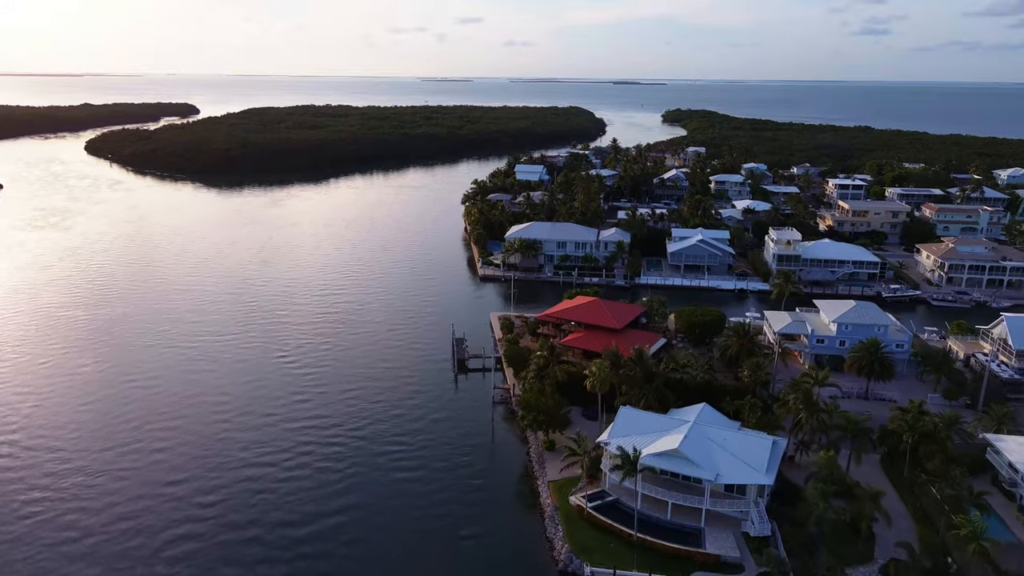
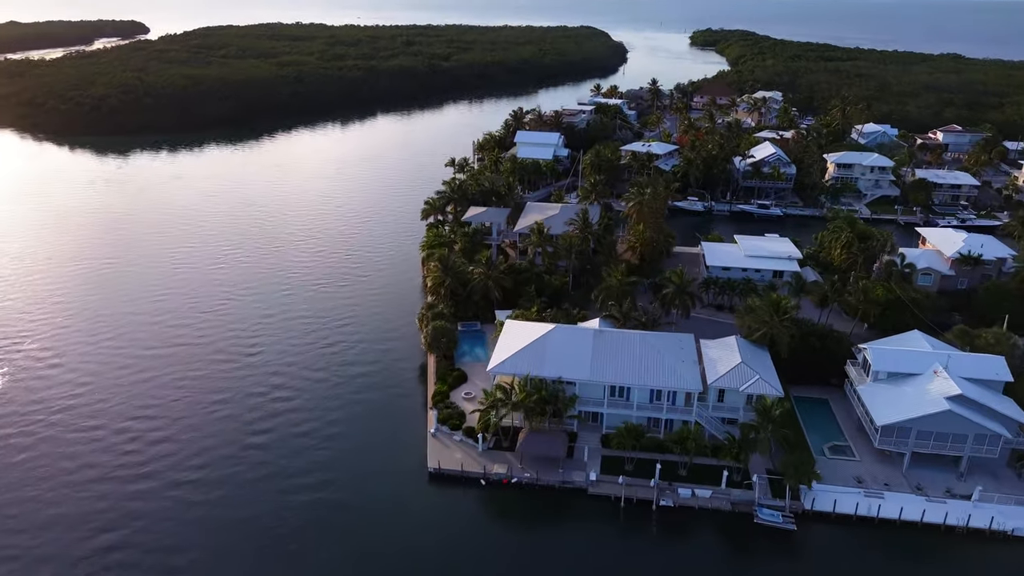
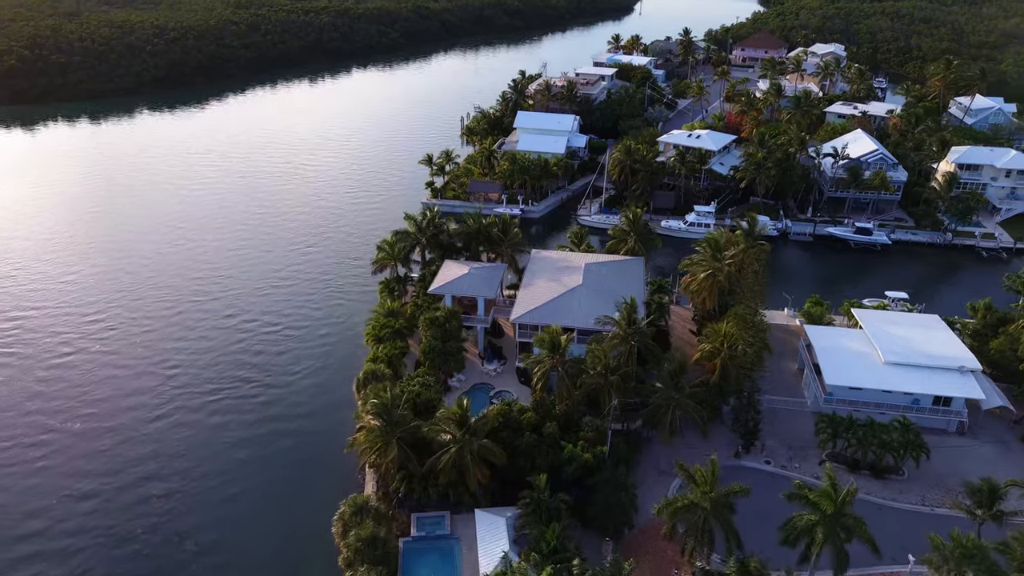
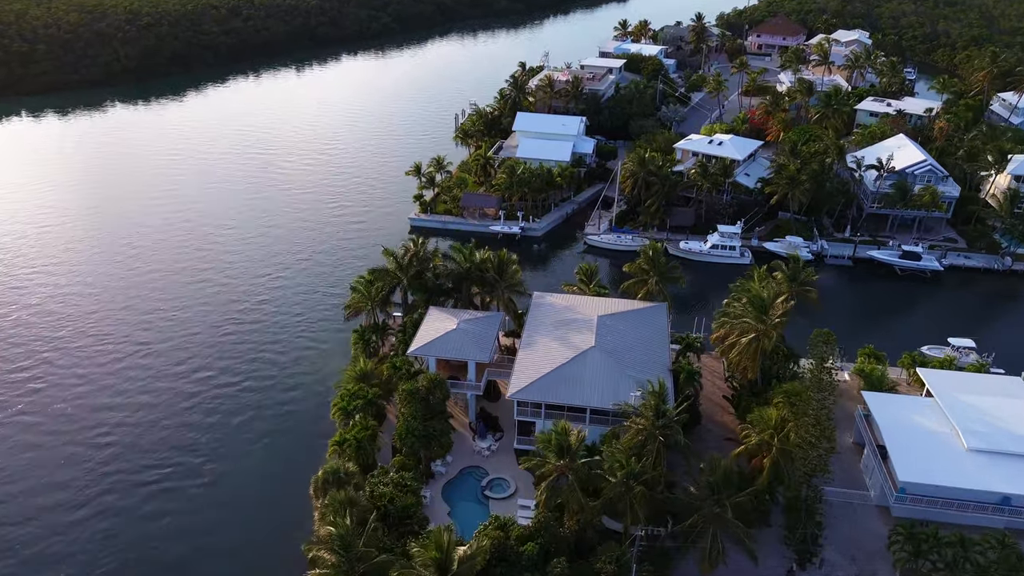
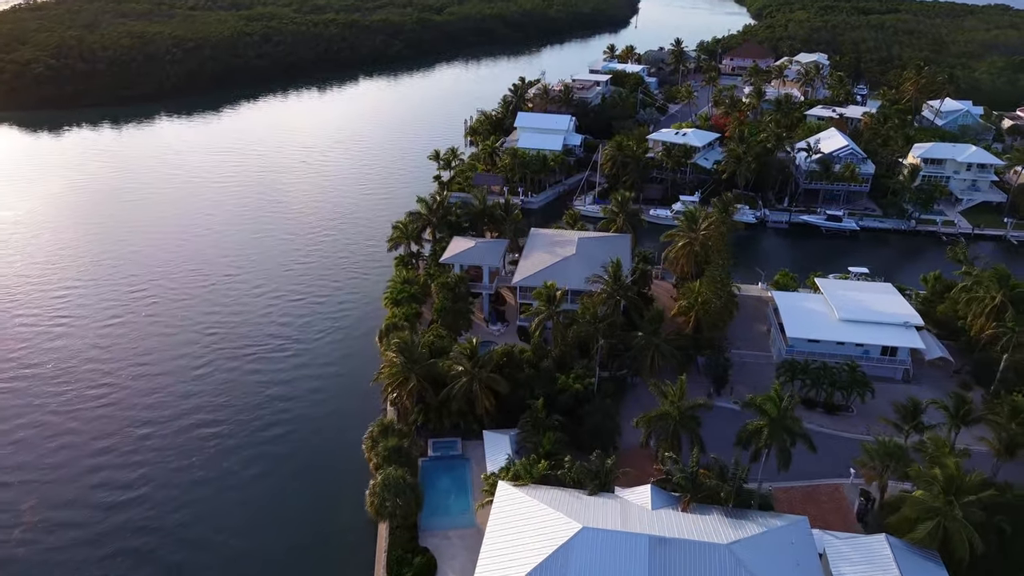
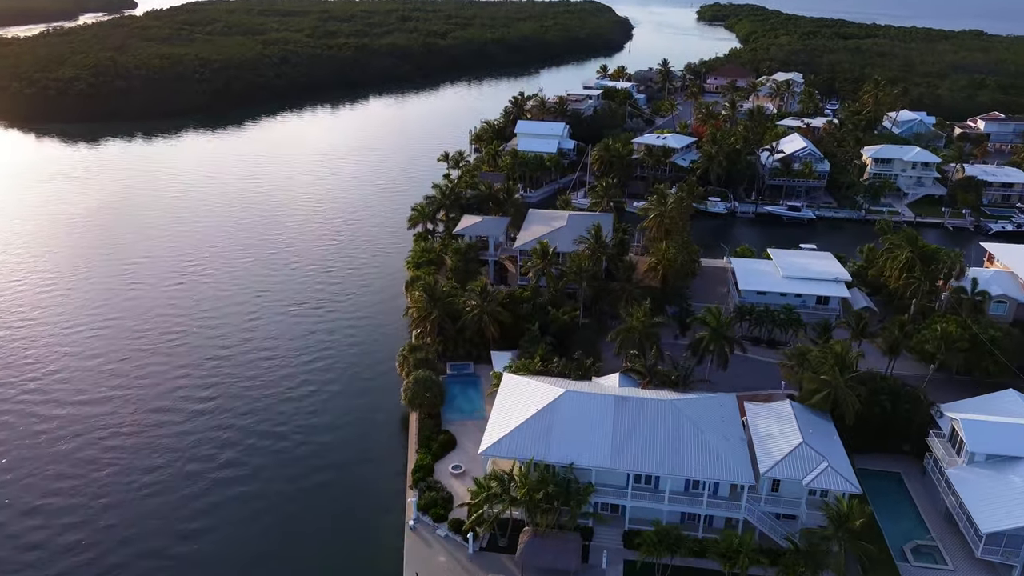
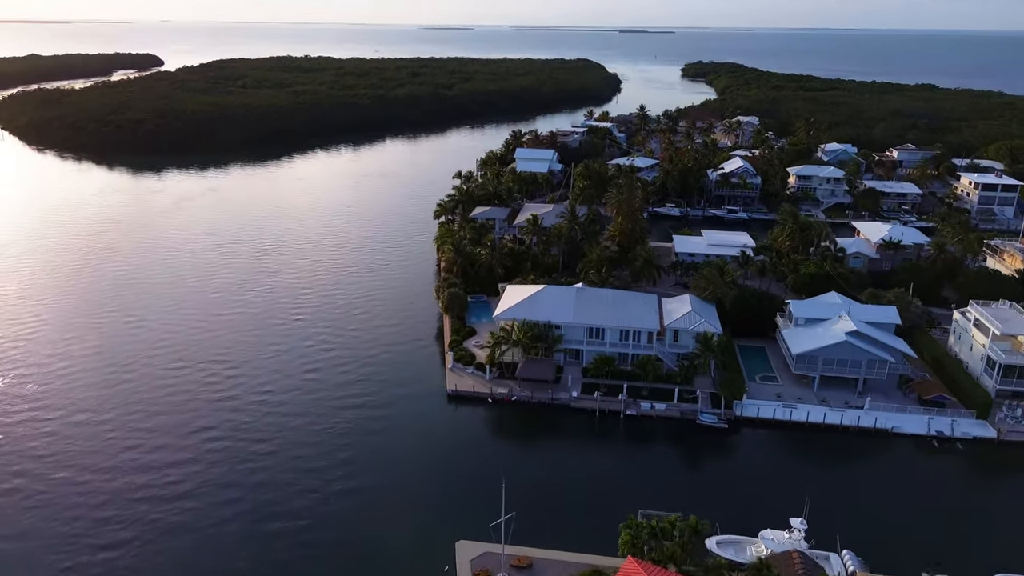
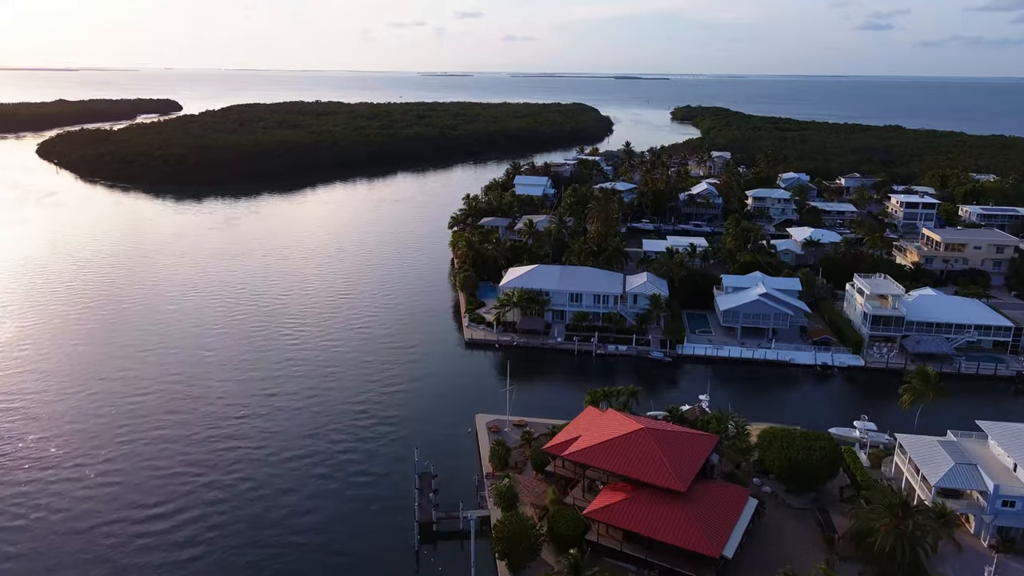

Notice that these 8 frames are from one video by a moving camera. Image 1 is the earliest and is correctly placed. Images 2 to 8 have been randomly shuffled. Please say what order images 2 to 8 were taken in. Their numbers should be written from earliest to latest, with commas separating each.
8, 7, 2, 6, 5, 3, 4
